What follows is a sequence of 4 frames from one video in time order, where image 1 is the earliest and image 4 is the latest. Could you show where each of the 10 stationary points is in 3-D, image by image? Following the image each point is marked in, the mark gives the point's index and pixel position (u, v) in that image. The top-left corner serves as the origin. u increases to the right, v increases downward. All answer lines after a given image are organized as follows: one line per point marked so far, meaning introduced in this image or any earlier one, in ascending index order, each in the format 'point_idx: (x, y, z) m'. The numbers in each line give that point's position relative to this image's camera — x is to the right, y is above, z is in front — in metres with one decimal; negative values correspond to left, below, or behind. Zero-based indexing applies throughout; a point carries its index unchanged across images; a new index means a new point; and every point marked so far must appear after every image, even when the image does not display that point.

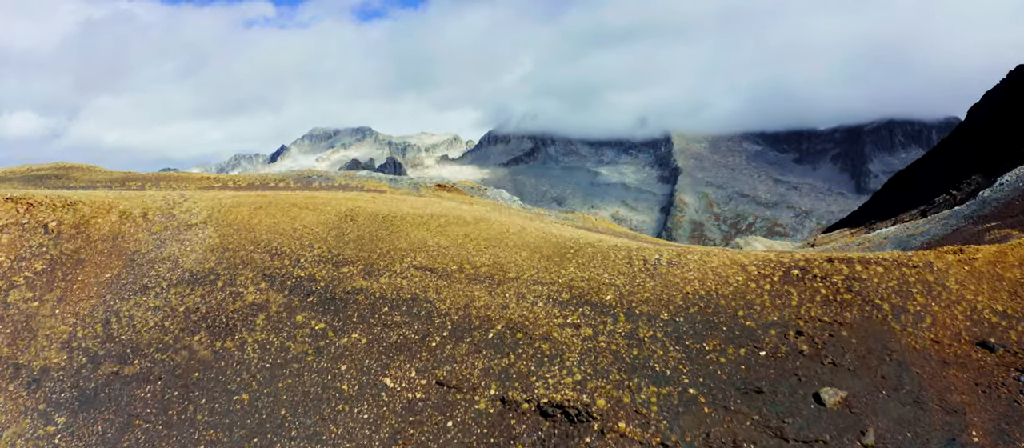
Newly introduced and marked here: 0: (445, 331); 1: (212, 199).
0: (-1.4, -2.3, +10.5) m
1: (-10.2, +0.8, +16.9) m
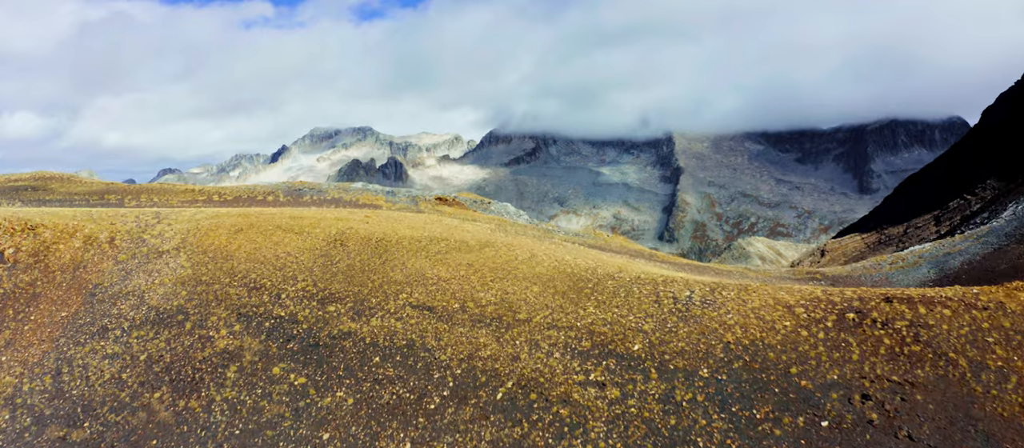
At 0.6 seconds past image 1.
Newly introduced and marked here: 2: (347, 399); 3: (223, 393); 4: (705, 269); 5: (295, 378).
0: (-1.2, -3.0, +9.0) m
1: (-10.0, +0.1, +15.4) m
2: (-3.0, -3.2, +9.0) m
3: (-5.4, -3.2, +9.3) m
4: (+7.1, -1.7, +18.4) m
5: (-4.1, -2.9, +9.5) m
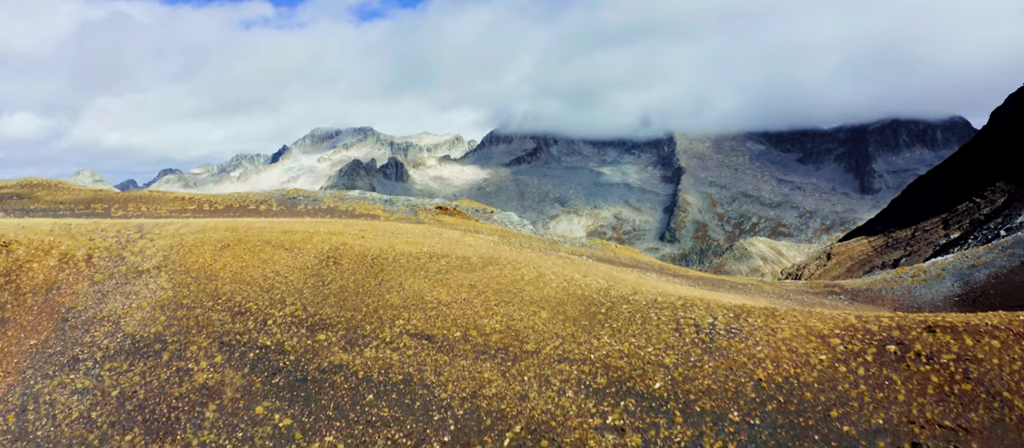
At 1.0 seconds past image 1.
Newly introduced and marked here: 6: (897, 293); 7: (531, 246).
0: (-1.1, -3.4, +8.1) m
1: (-9.8, -0.3, +14.5) m
2: (-2.9, -3.6, +8.1) m
3: (-5.3, -3.6, +8.4) m
4: (+7.3, -2.1, +17.4) m
5: (-4.0, -3.4, +8.6) m
6: (+14.8, -2.6, +19.1) m
7: (+0.7, -0.7, +17.1) m
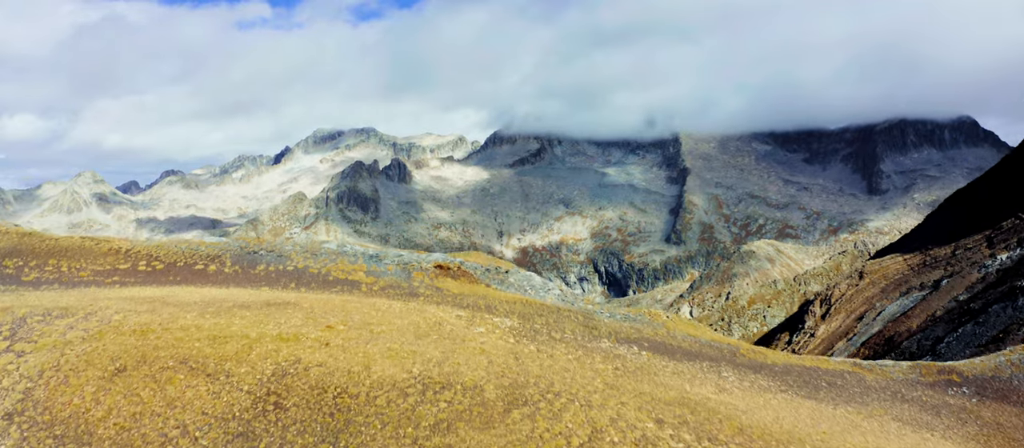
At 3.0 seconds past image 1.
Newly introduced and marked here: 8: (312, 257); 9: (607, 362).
0: (-0.5, -5.5, +3.7) m
1: (-9.2, -2.3, +10.1) m
2: (-2.3, -5.6, +3.7) m
3: (-4.7, -5.6, +4.1) m
4: (+7.9, -4.2, +13.0) m
5: (-3.4, -5.4, +4.2) m
6: (+15.4, -4.7, +14.6) m
7: (+1.4, -2.8, +12.8) m
8: (-6.4, -1.1, +16.2) m
9: (+2.2, -3.1, +11.5) m
